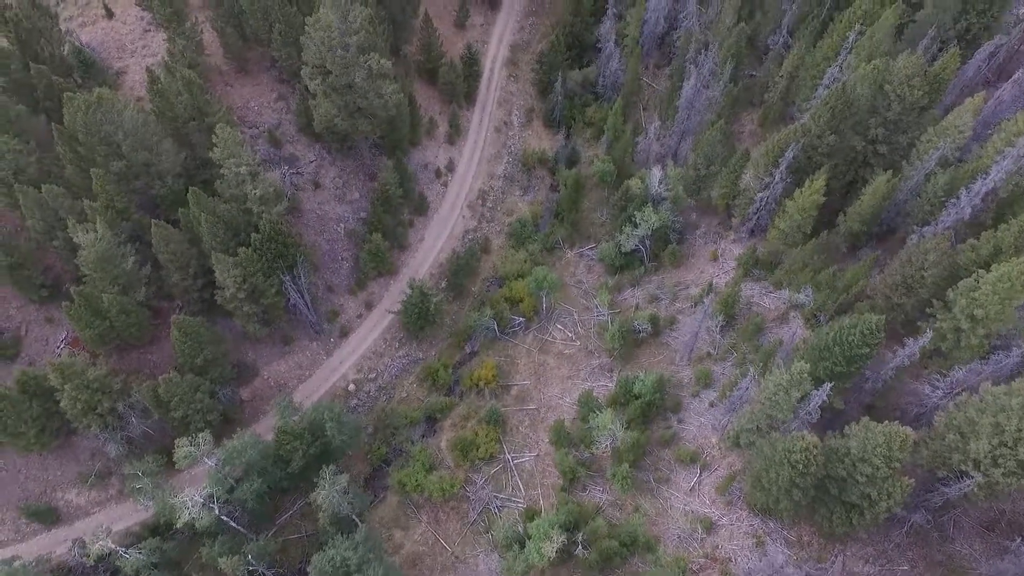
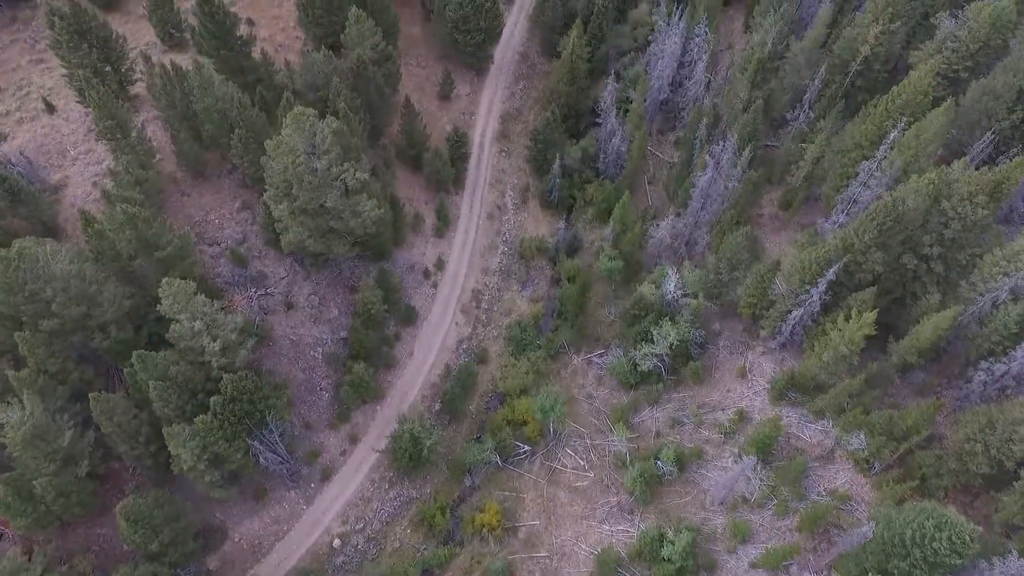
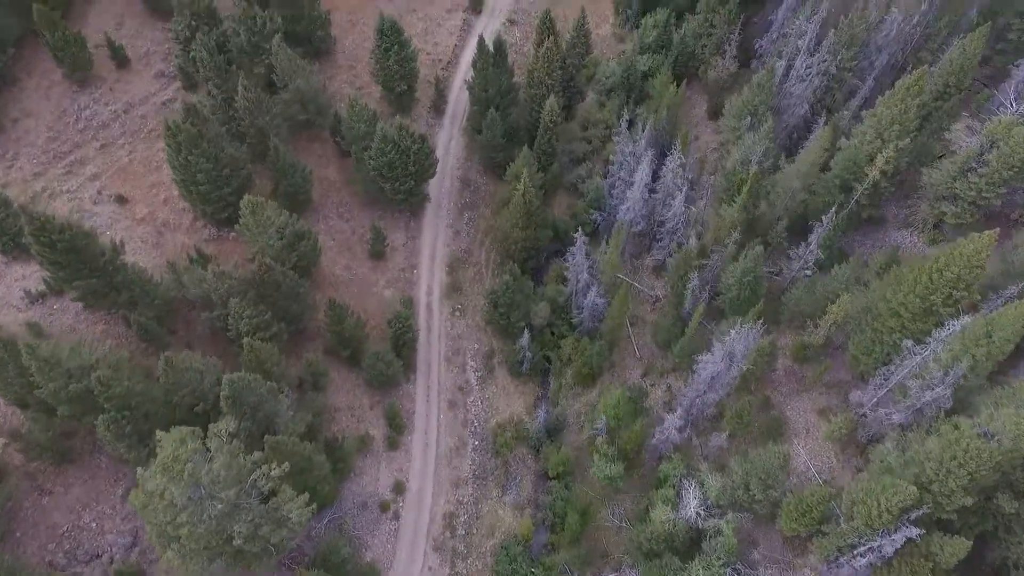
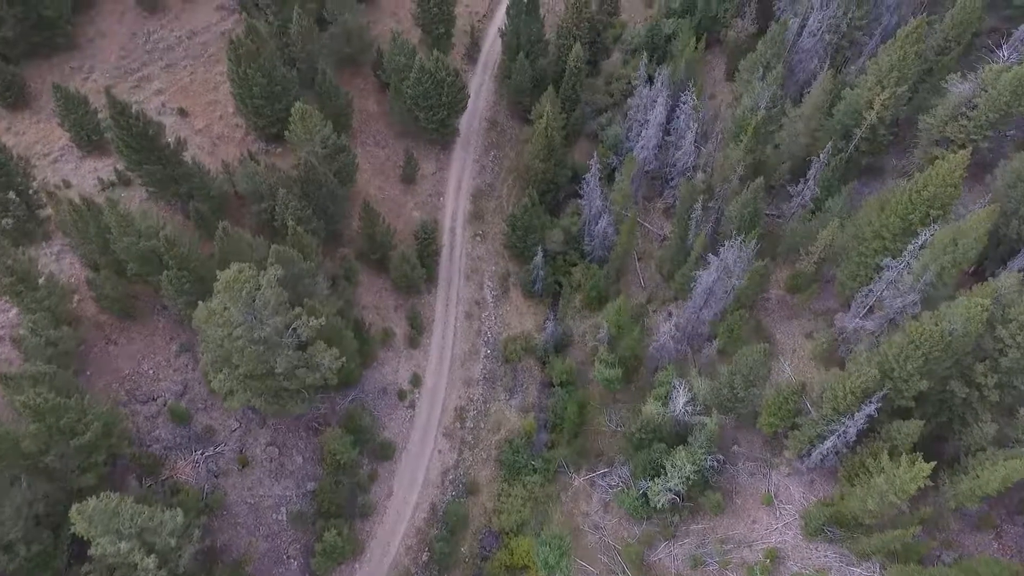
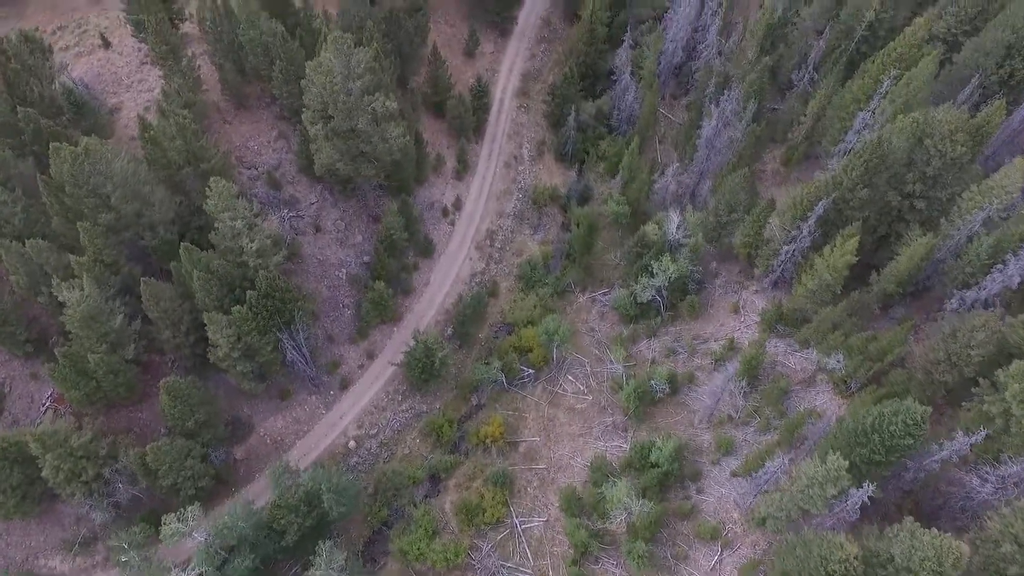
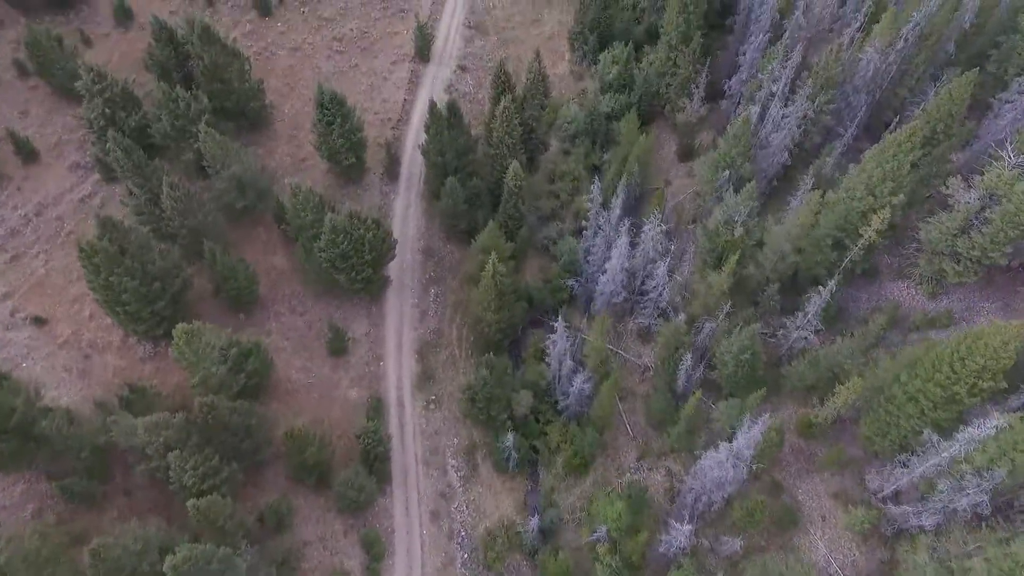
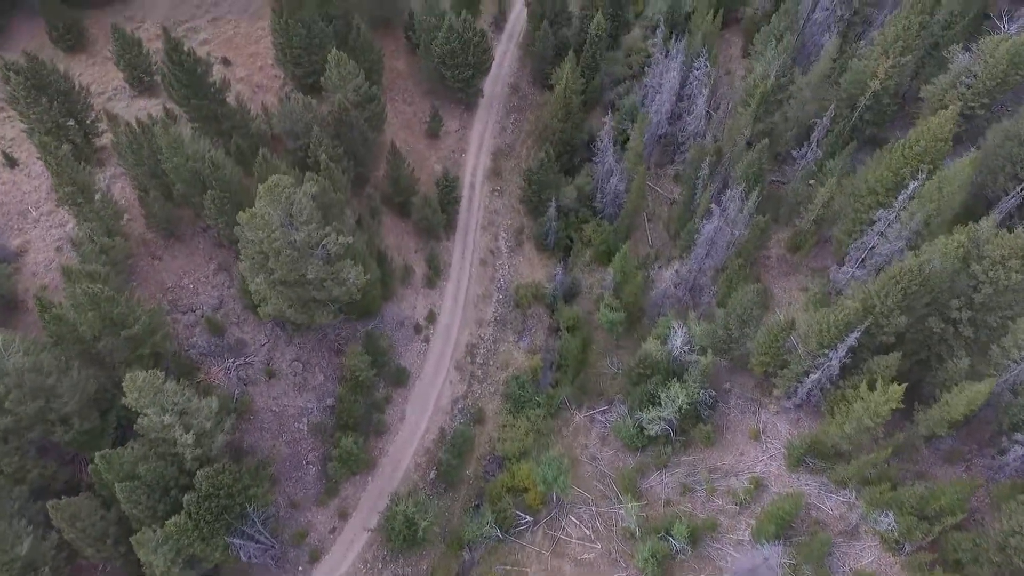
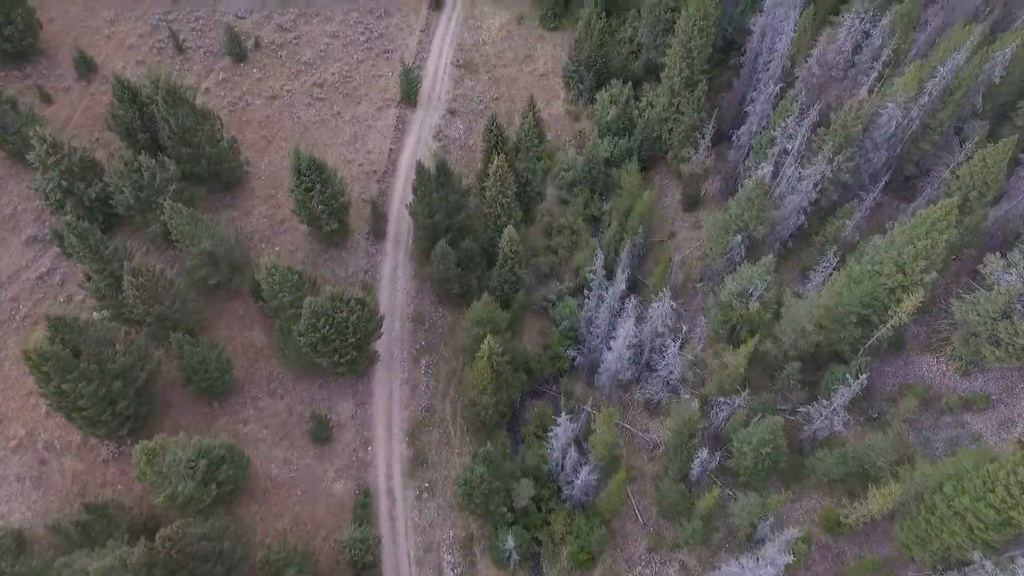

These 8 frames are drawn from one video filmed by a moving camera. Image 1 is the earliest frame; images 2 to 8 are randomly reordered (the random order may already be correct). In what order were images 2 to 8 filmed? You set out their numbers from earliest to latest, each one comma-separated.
5, 2, 7, 4, 3, 6, 8
